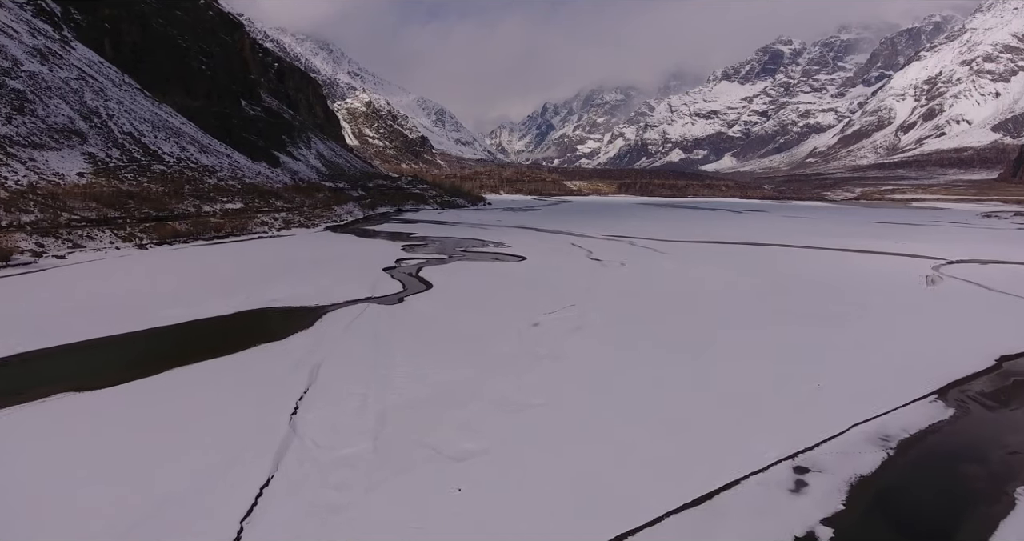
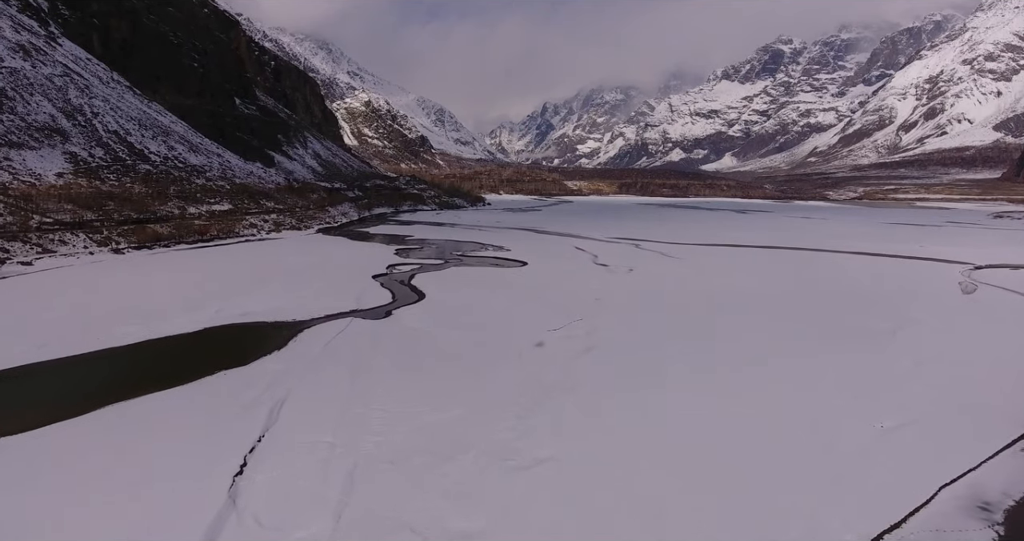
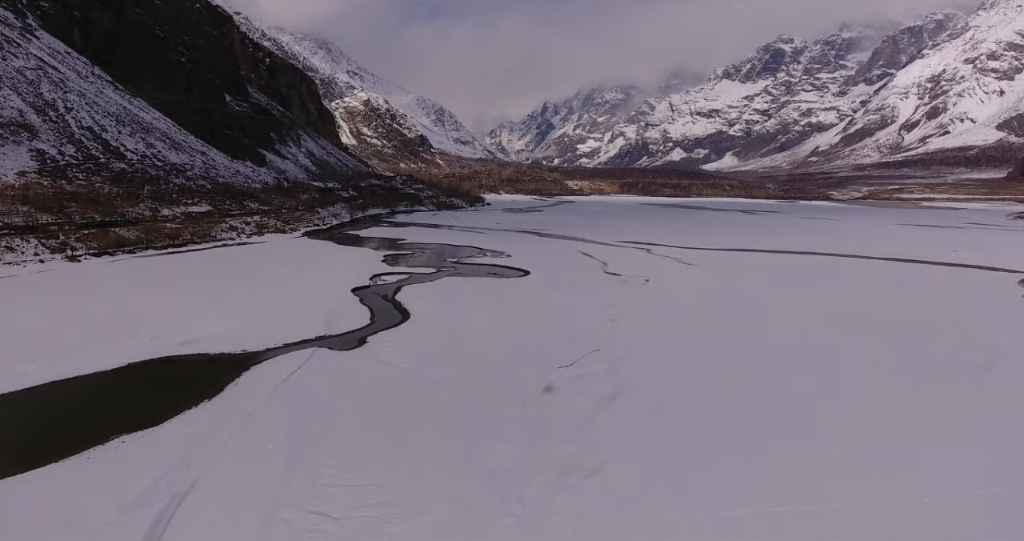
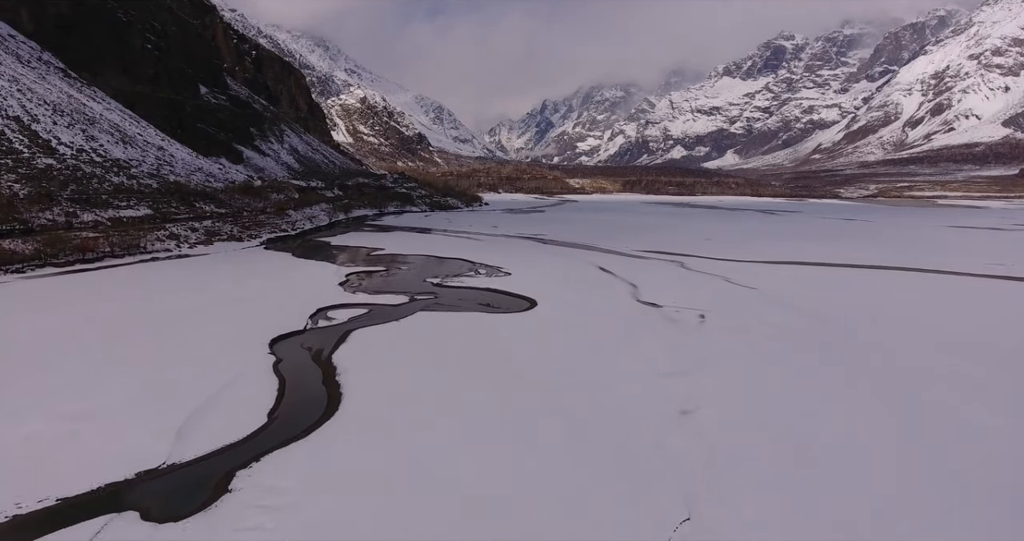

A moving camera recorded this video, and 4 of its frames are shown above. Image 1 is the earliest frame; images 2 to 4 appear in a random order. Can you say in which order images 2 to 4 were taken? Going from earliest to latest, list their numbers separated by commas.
2, 3, 4
